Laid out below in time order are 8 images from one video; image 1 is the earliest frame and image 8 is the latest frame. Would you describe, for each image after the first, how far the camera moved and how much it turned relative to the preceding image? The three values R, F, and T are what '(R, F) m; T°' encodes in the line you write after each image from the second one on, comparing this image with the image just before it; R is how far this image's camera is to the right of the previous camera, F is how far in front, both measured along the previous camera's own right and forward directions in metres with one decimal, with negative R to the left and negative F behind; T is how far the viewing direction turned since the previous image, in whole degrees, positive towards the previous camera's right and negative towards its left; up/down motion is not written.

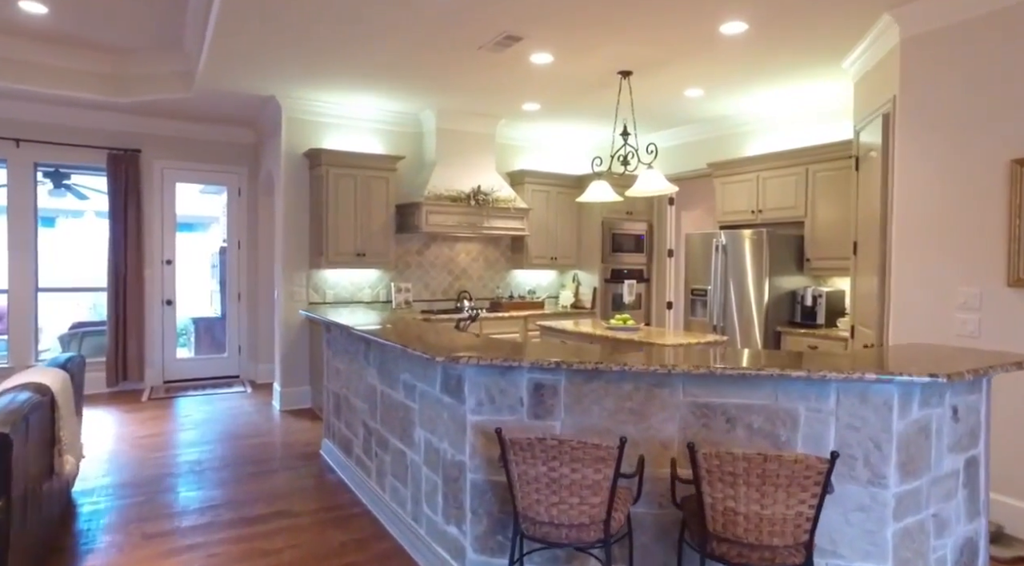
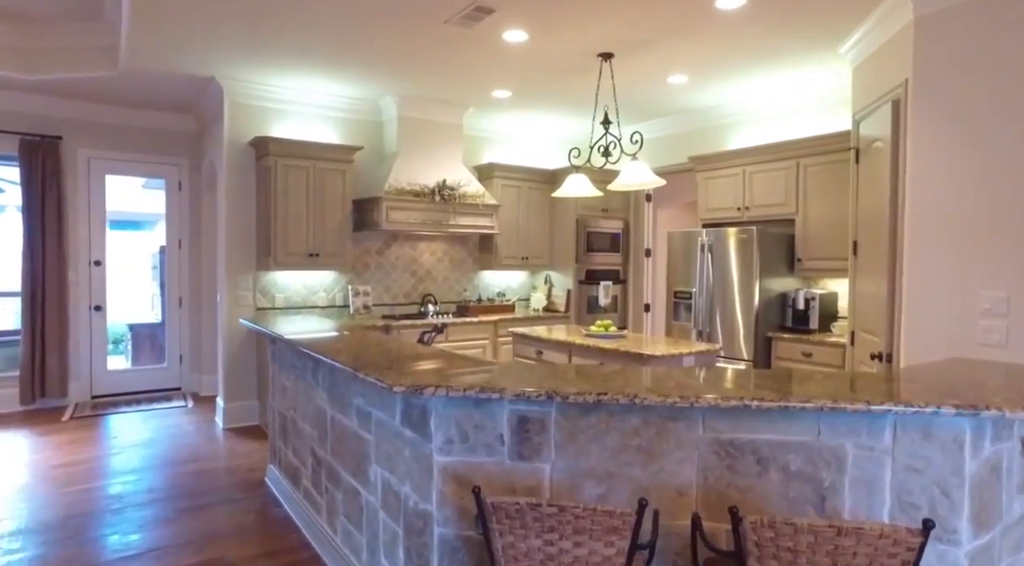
(0.0, +0.5) m; +3°
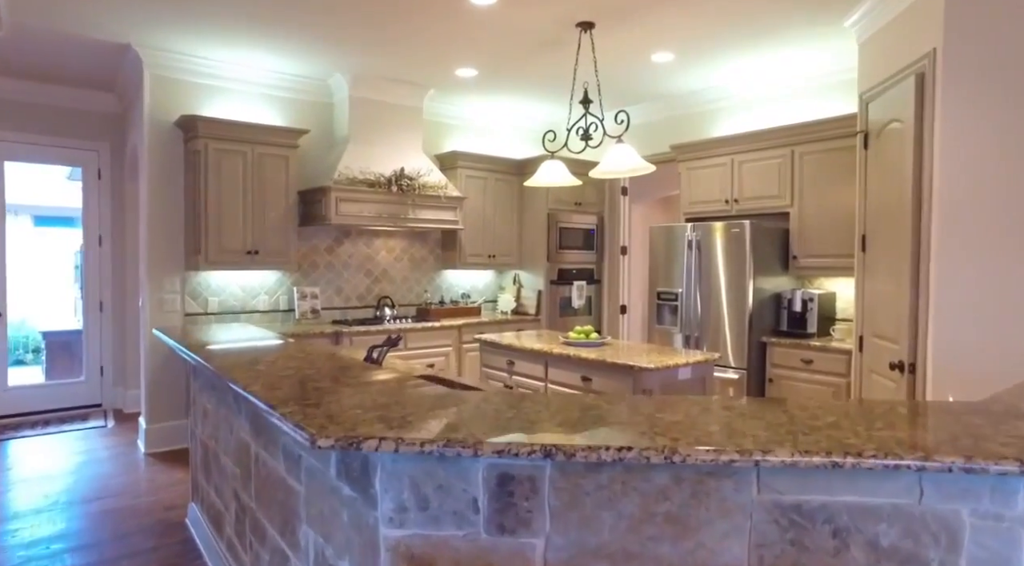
(0.0, +0.6) m; +3°
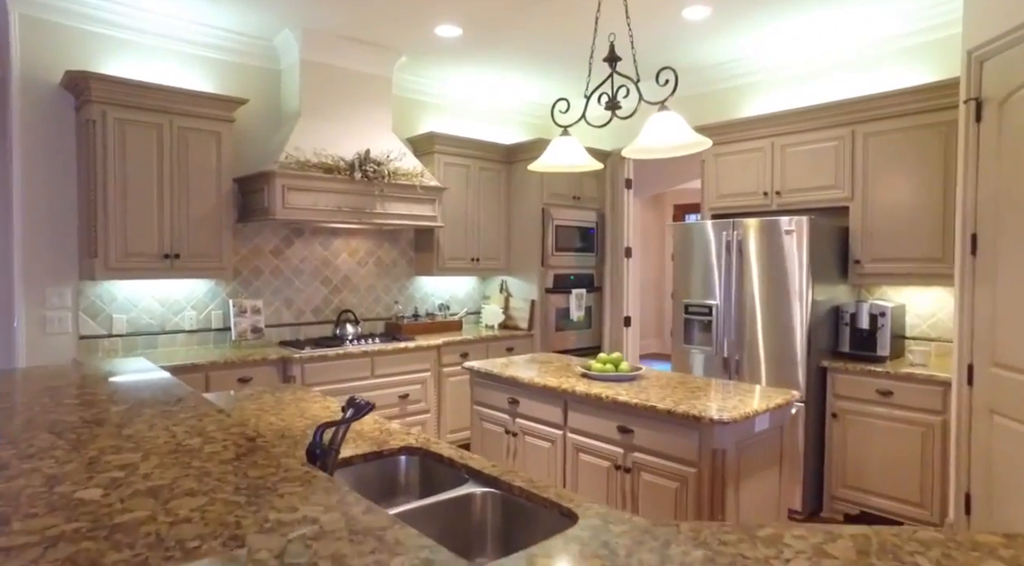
(-0.2, +1.0) m; +3°
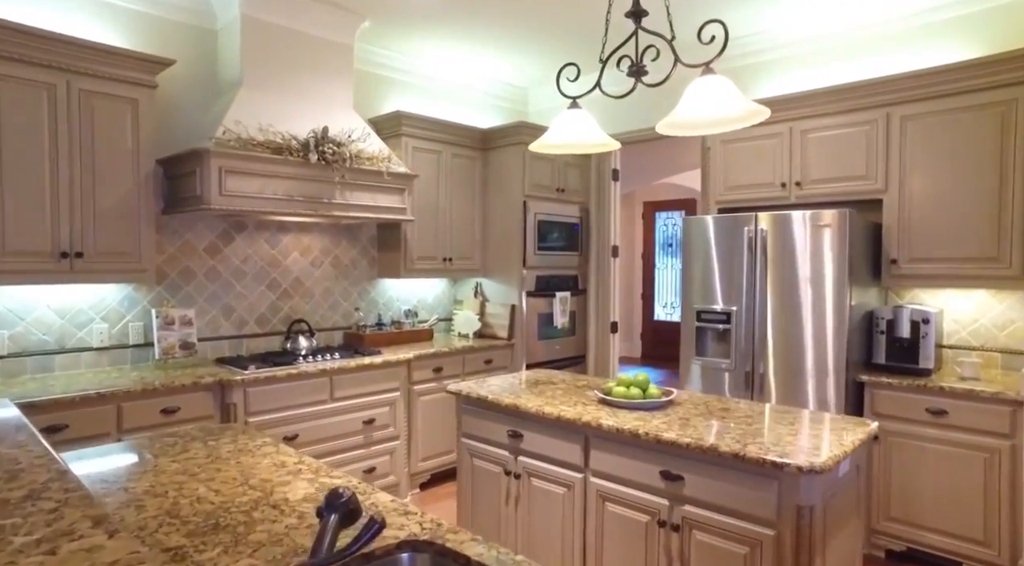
(-0.2, +0.6) m; +5°
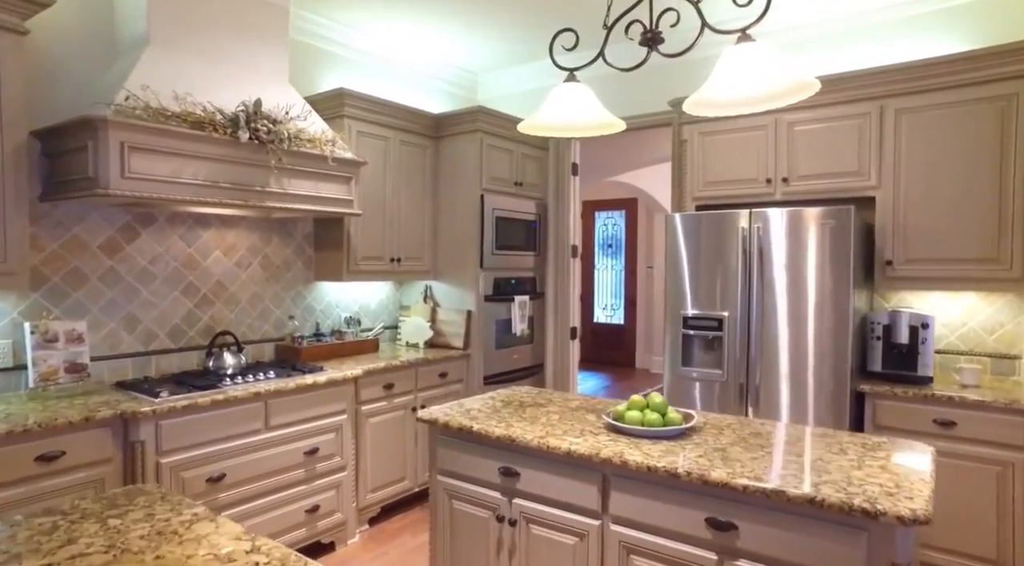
(-0.3, +0.5) m; +8°
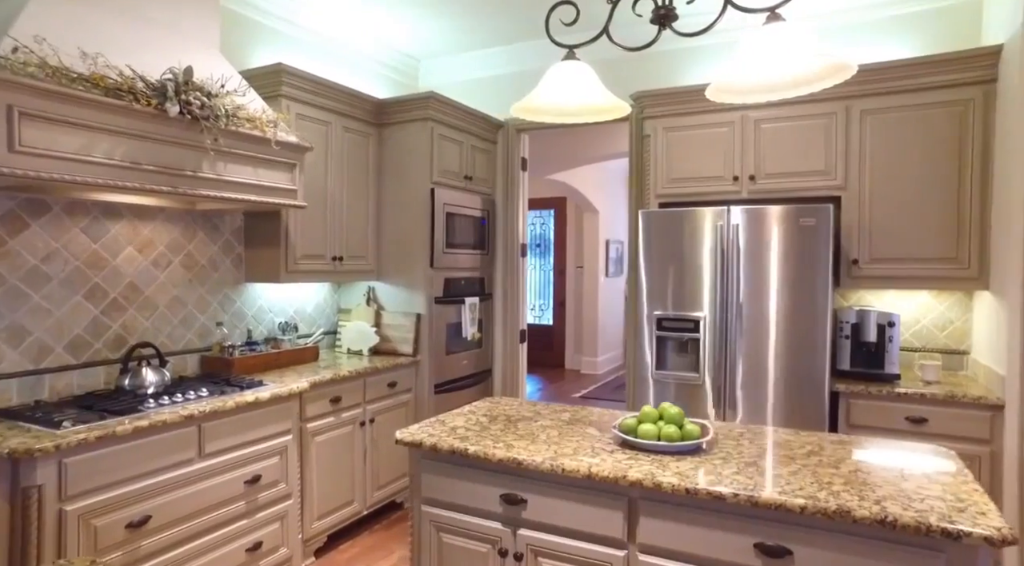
(-0.3, +0.3) m; +9°
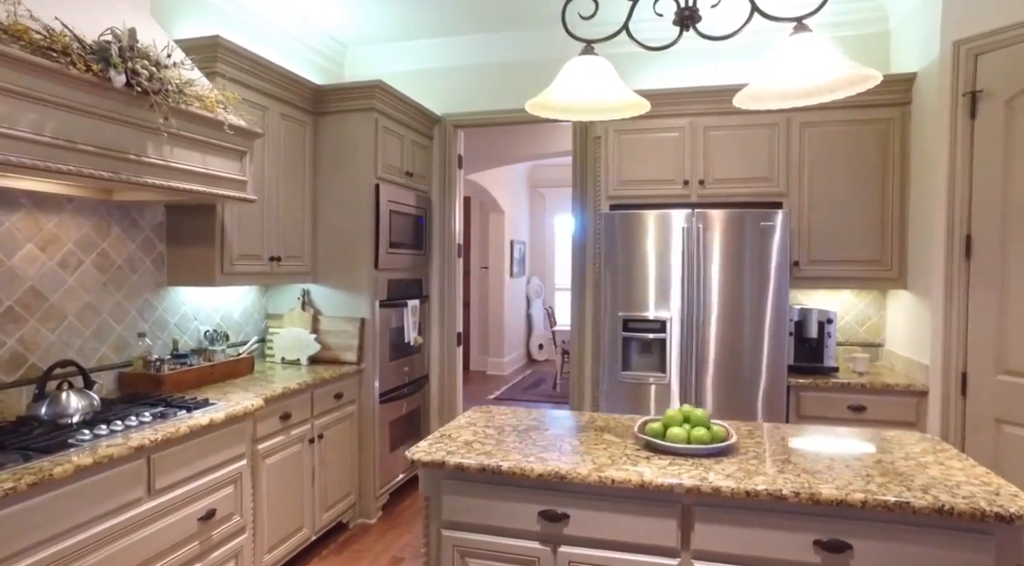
(-0.5, +0.2) m; +12°
